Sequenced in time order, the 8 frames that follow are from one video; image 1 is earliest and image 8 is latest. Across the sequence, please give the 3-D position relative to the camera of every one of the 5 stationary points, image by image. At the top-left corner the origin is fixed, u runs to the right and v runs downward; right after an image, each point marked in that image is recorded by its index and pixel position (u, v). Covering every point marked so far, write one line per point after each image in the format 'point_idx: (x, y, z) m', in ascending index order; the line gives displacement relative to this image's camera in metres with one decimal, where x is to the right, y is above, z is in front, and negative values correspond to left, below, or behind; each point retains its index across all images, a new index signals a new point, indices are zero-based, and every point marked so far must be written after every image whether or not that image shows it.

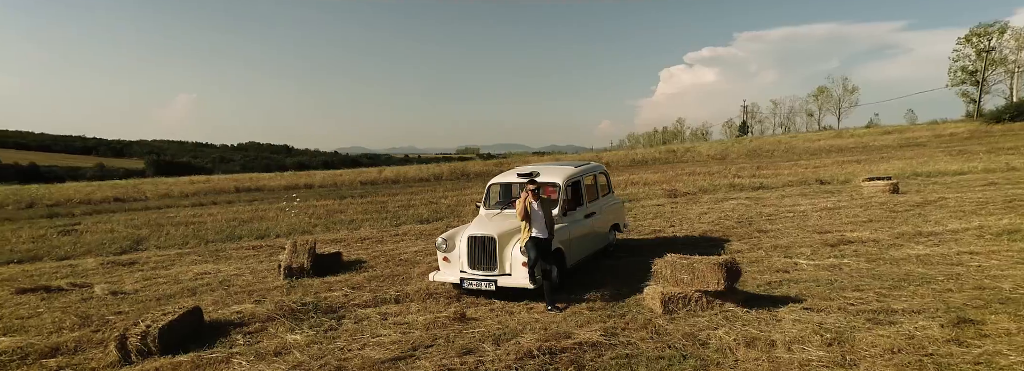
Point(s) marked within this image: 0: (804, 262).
0: (+4.0, -1.0, +7.7) m
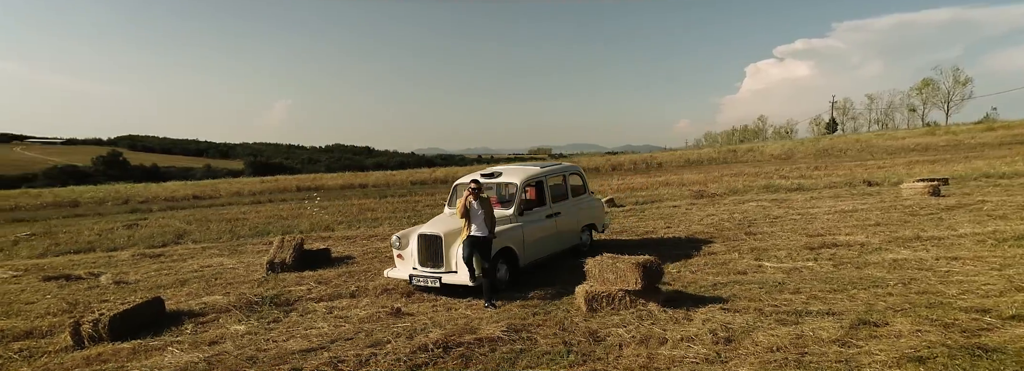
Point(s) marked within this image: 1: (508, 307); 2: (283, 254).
0: (+3.5, -1.0, +7.6) m
1: (-0.3, -1.3, +5.5) m
2: (-4.0, -1.2, +9.8) m
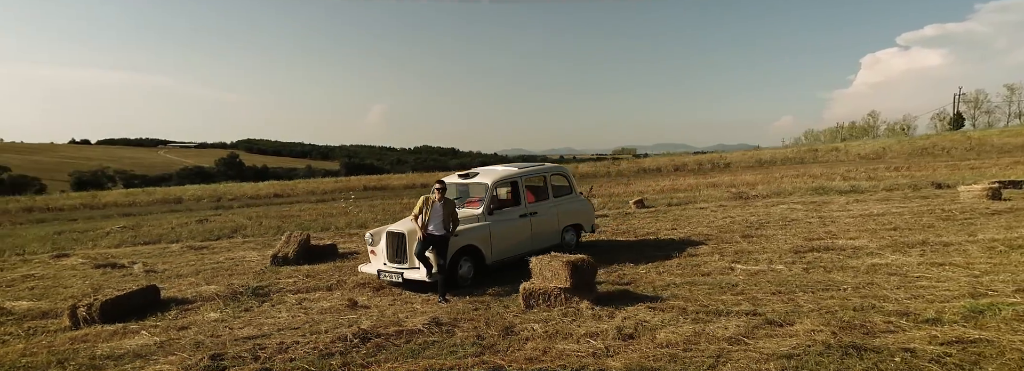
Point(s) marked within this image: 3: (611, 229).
0: (+3.1, -1.1, +7.5) m
1: (-0.9, -1.3, +5.8) m
2: (-4.1, -1.2, +10.3) m
3: (+2.5, -1.1, +13.9) m
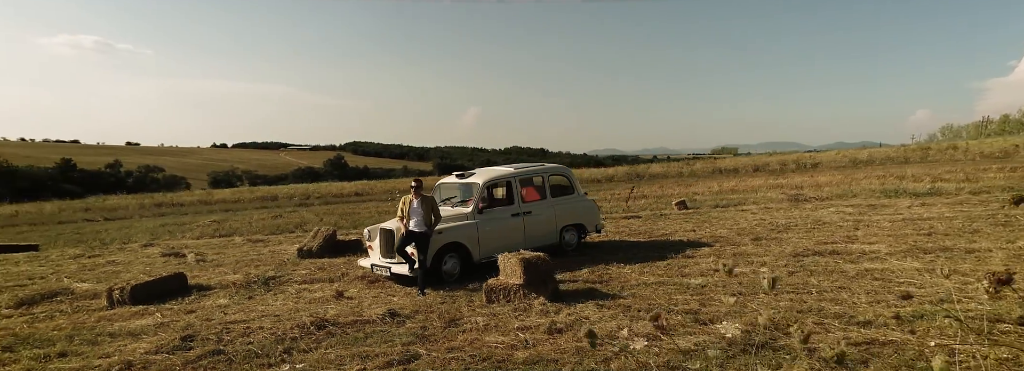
0: (+2.9, -1.1, +7.5) m
1: (-1.2, -1.3, +6.2) m
2: (-4.0, -1.1, +11.1) m
3: (+3.0, -1.1, +13.9) m
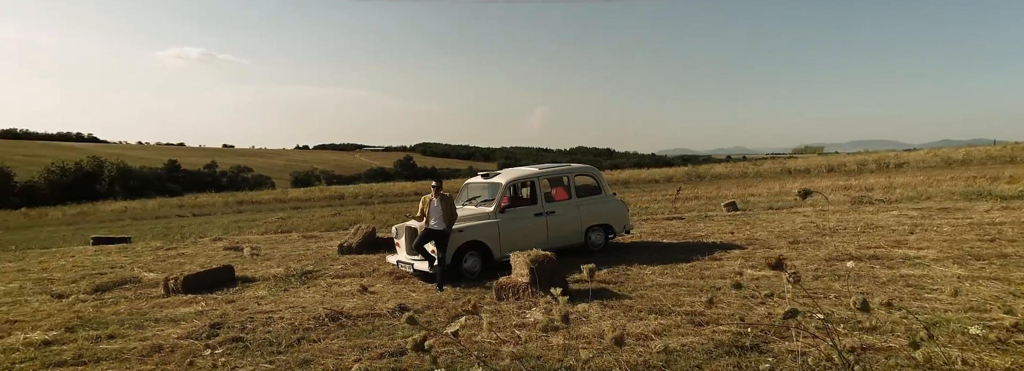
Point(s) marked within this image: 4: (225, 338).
0: (+3.1, -1.1, +7.4) m
1: (-1.0, -1.3, +6.4) m
2: (-3.3, -1.1, +11.6) m
3: (+3.9, -1.1, +13.7) m
4: (-2.4, -1.3, +4.7) m
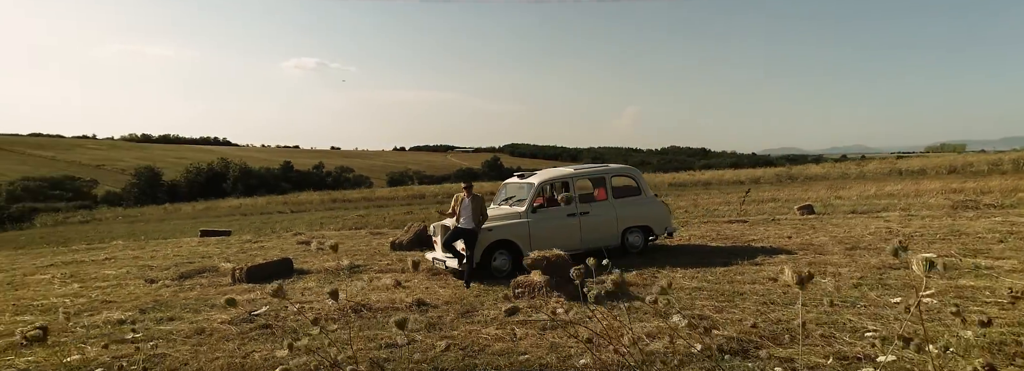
0: (+3.5, -1.1, +7.1) m
1: (-0.8, -1.3, +6.7) m
2: (-2.4, -1.1, +12.1) m
3: (+5.1, -1.1, +13.3) m
4: (-2.4, -1.3, +5.2) m
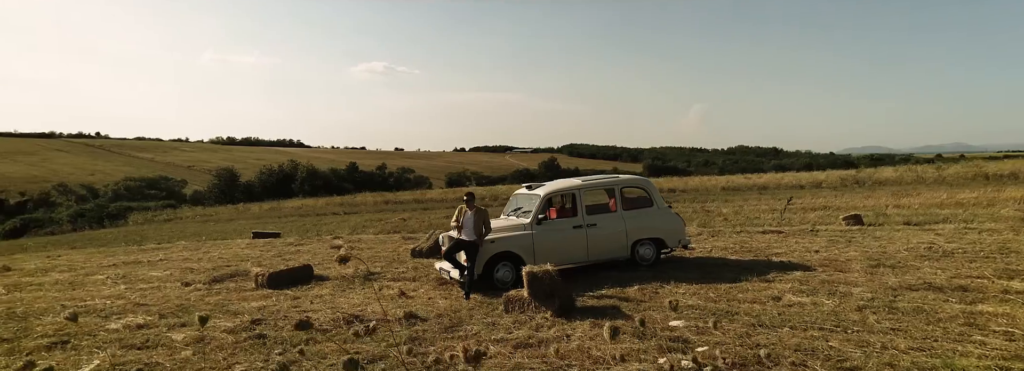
0: (+3.5, -1.4, +6.9) m
1: (-0.8, -1.4, +6.8) m
2: (-1.9, -1.3, +12.4) m
3: (+5.5, -1.4, +12.9) m
4: (-2.5, -1.5, +5.4) m
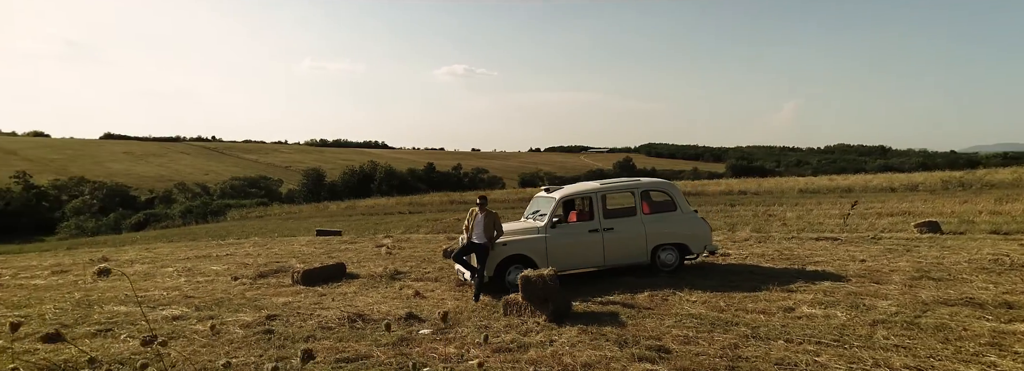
0: (+3.5, -1.4, +6.6) m
1: (-0.7, -1.5, +7.0) m
2: (-1.2, -1.4, +12.6) m
3: (+6.3, -1.5, +12.4) m
4: (-2.6, -1.5, +5.8) m
